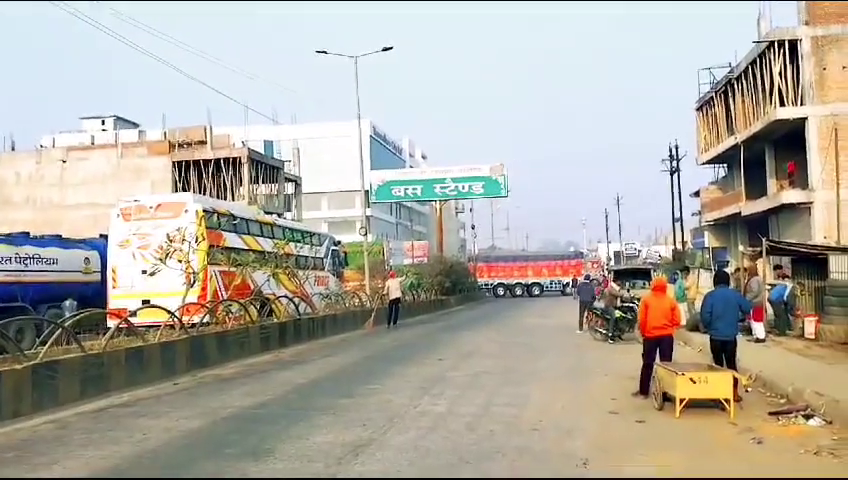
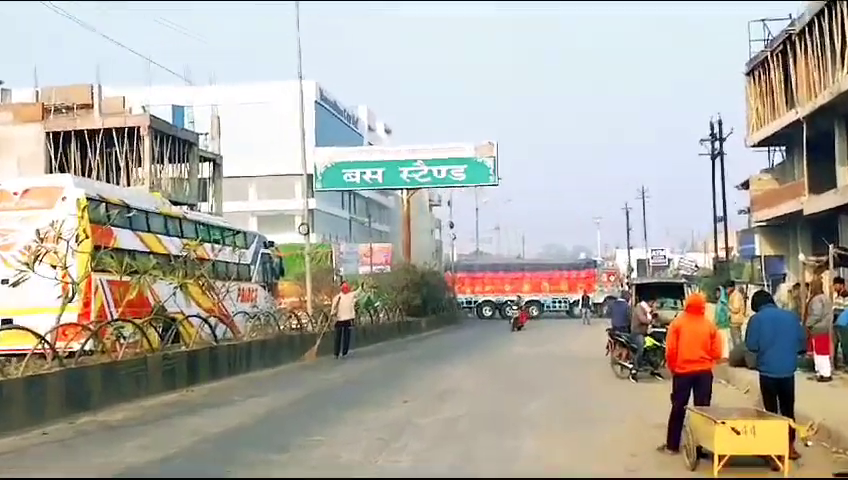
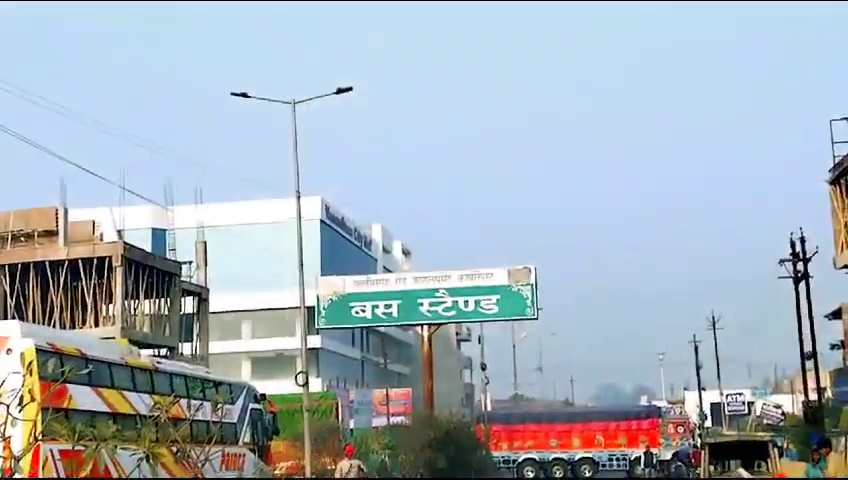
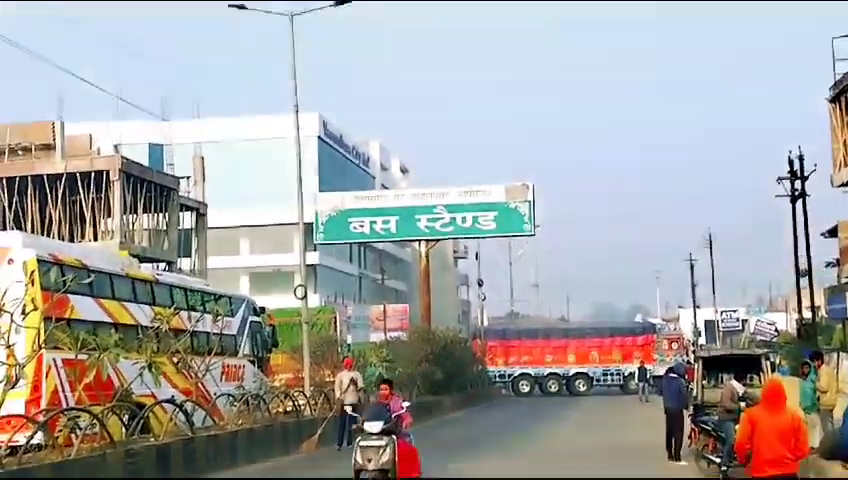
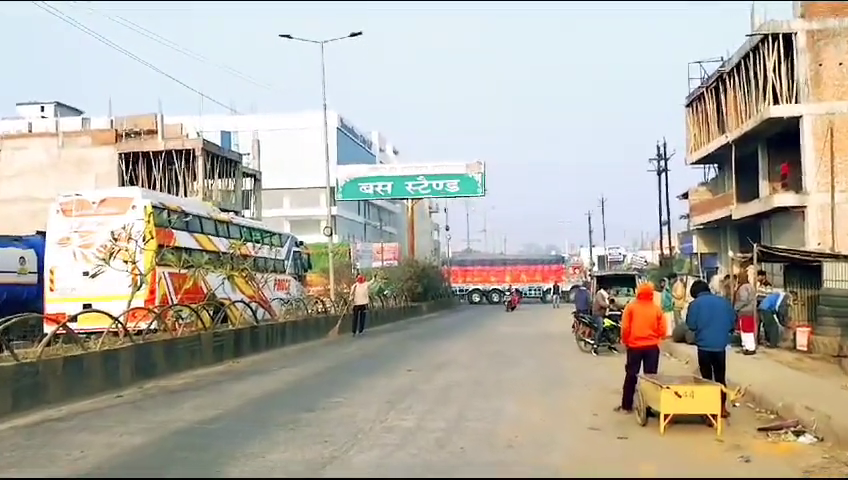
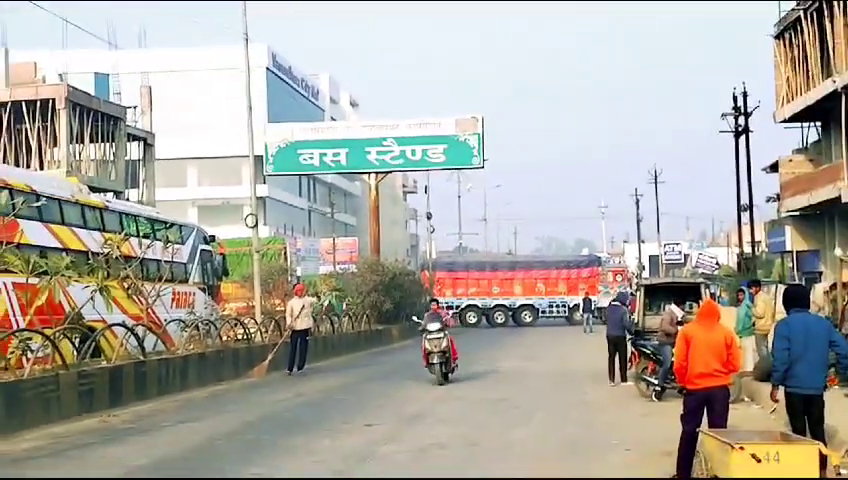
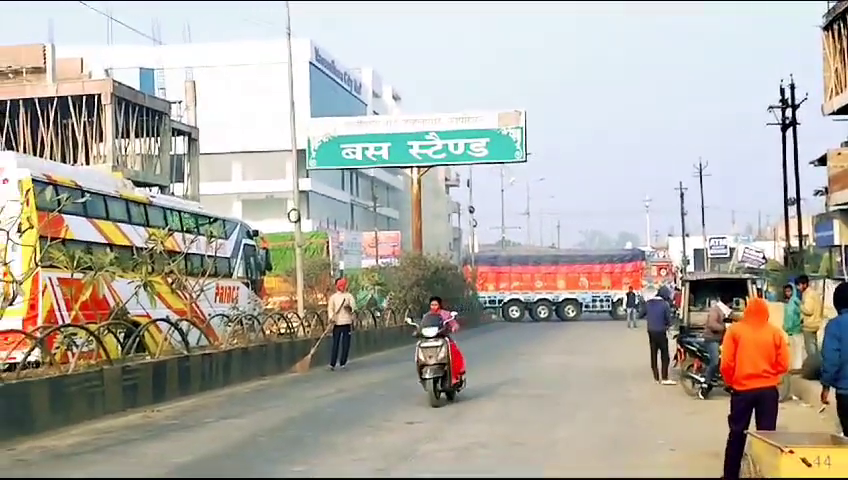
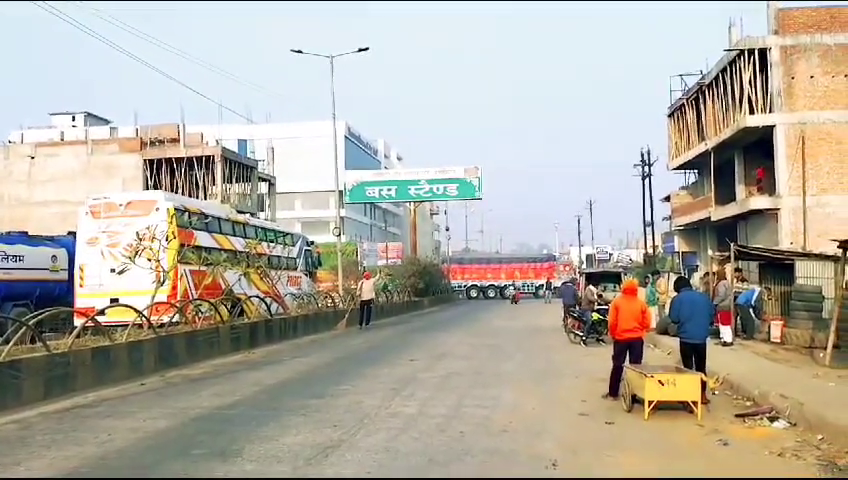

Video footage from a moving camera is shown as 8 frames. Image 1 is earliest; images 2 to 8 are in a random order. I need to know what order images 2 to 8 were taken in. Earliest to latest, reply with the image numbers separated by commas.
8, 5, 2, 6, 7, 4, 3
